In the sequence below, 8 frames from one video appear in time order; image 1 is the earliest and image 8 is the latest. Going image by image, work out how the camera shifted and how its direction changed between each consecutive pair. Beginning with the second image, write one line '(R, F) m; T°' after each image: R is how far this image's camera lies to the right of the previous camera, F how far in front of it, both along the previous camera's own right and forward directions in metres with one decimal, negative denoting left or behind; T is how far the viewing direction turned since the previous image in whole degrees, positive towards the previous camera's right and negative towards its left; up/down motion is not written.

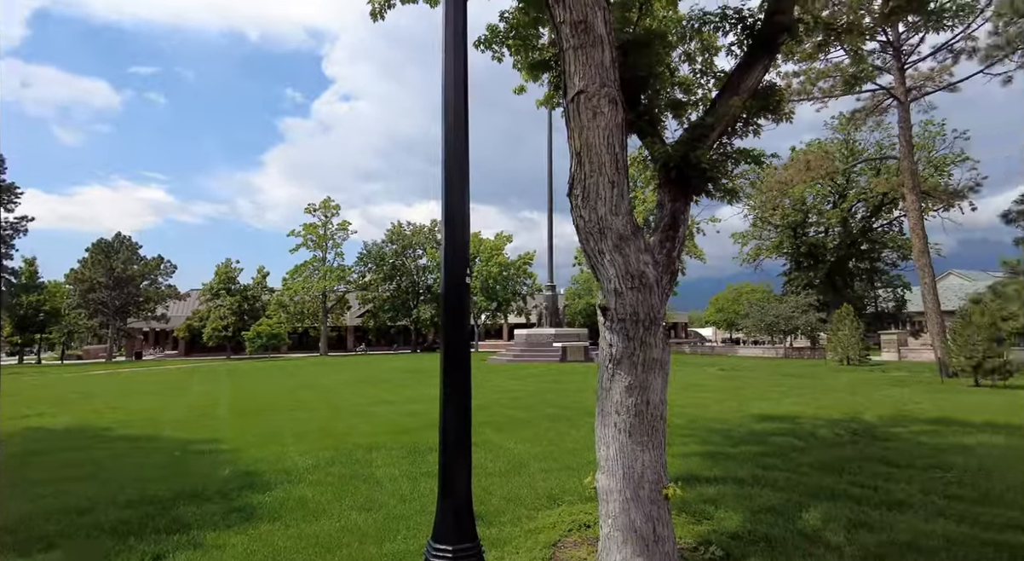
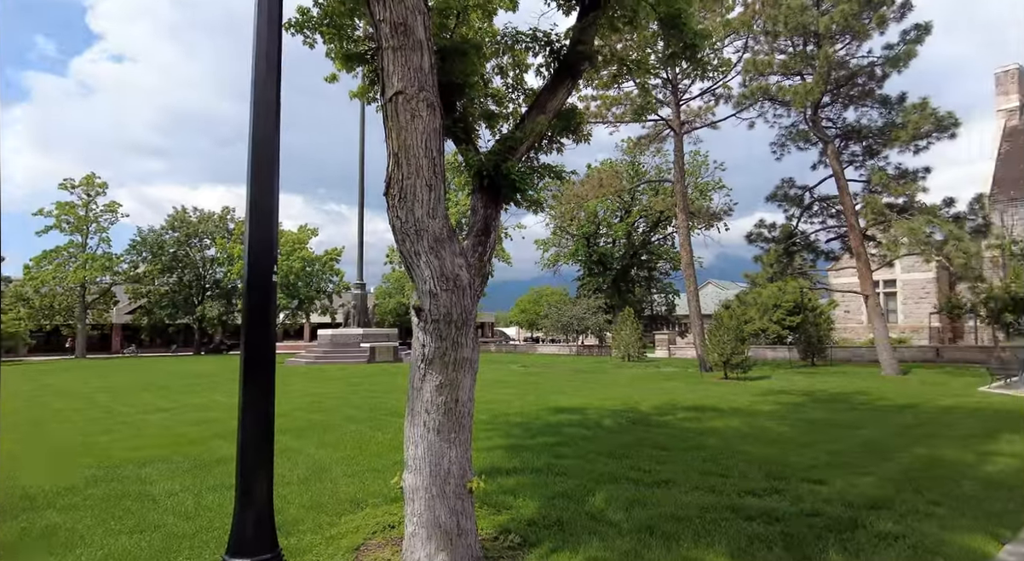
(-0.1, 0.0) m; +19°
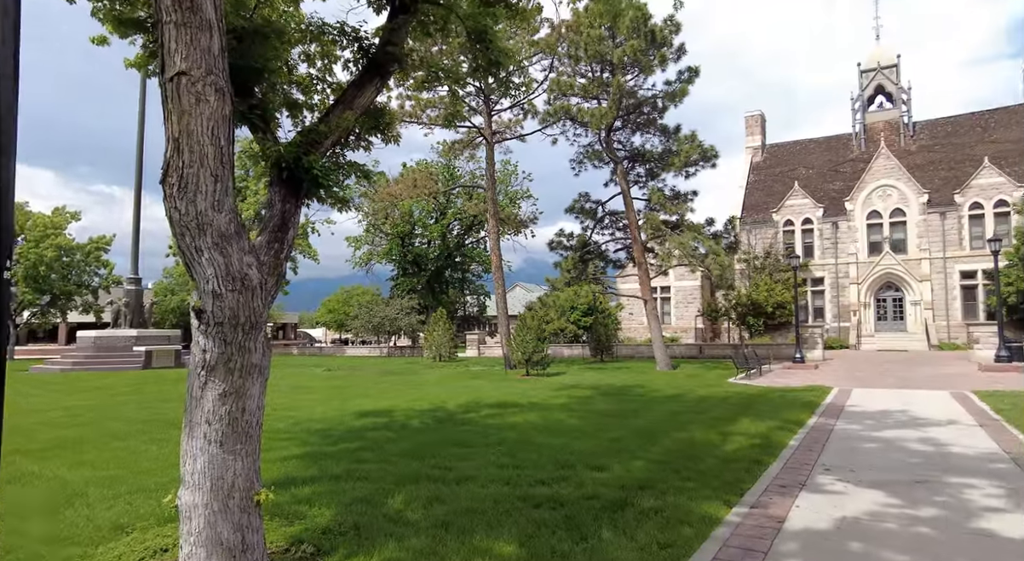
(+0.3, -0.2) m; +18°
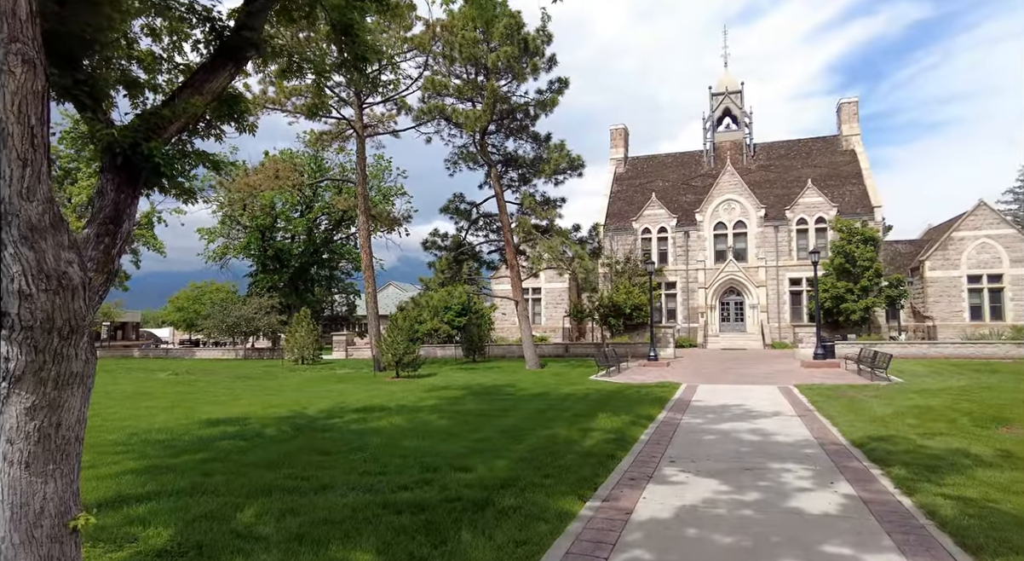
(+0.2, 0.0) m; +12°
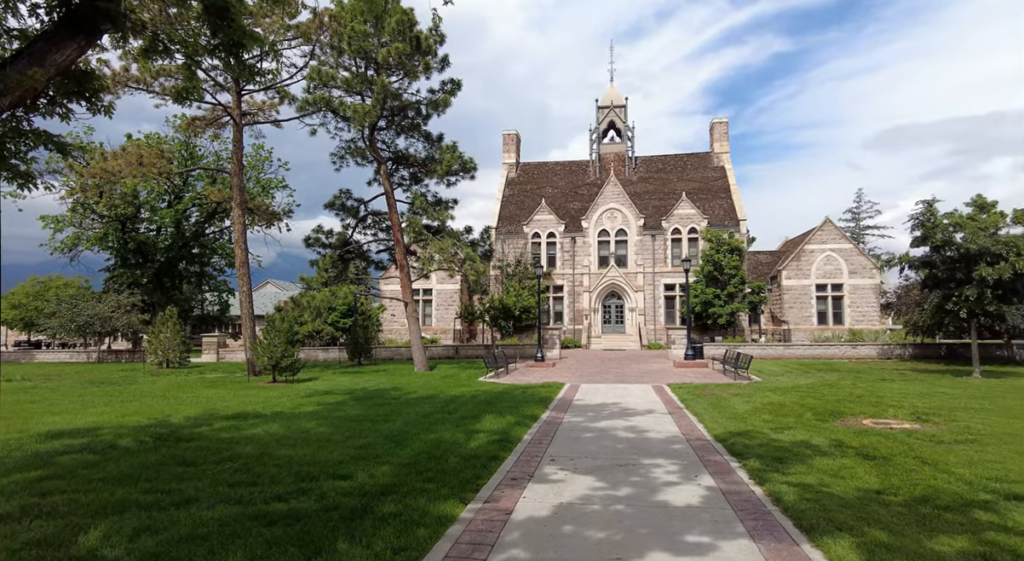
(+0.2, 0.0) m; +11°
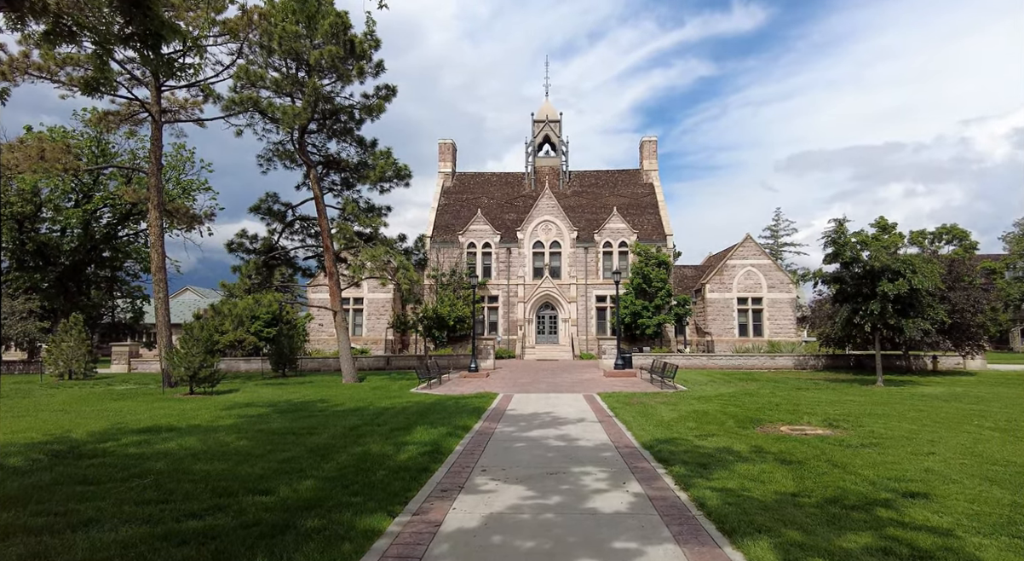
(+0.1, +0.1) m; +6°
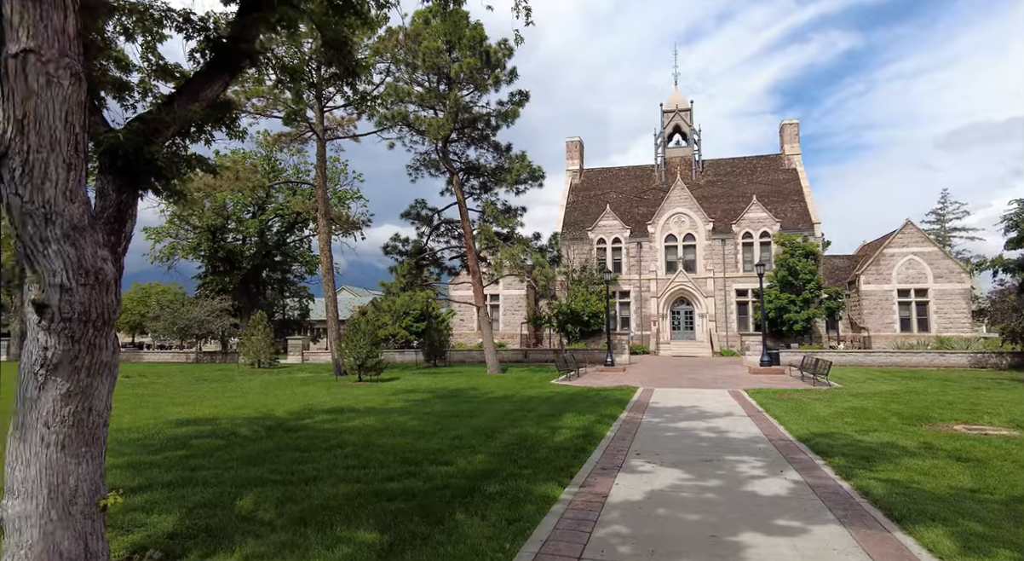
(-0.8, -1.8) m; -12°
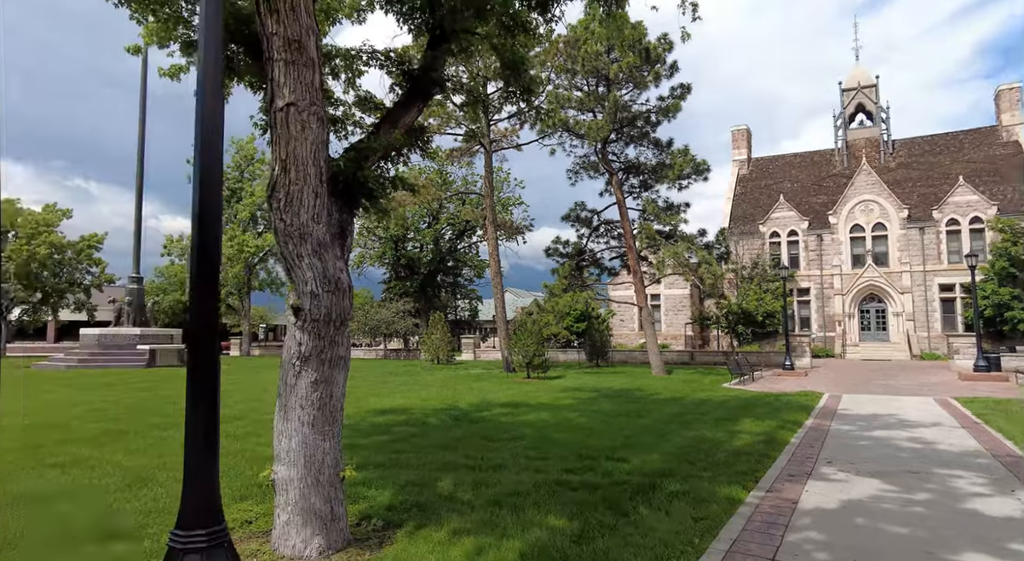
(-0.6, -0.8) m; -15°
